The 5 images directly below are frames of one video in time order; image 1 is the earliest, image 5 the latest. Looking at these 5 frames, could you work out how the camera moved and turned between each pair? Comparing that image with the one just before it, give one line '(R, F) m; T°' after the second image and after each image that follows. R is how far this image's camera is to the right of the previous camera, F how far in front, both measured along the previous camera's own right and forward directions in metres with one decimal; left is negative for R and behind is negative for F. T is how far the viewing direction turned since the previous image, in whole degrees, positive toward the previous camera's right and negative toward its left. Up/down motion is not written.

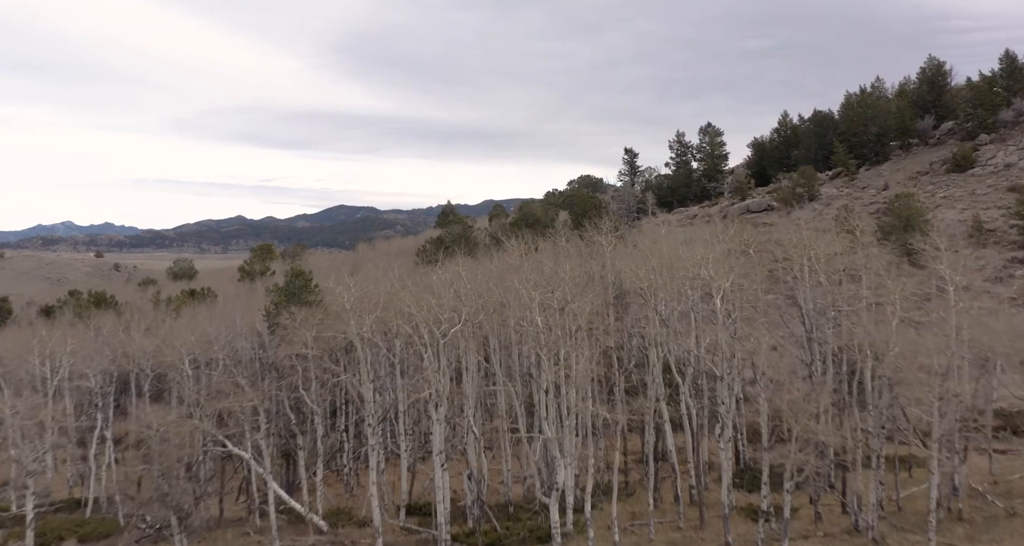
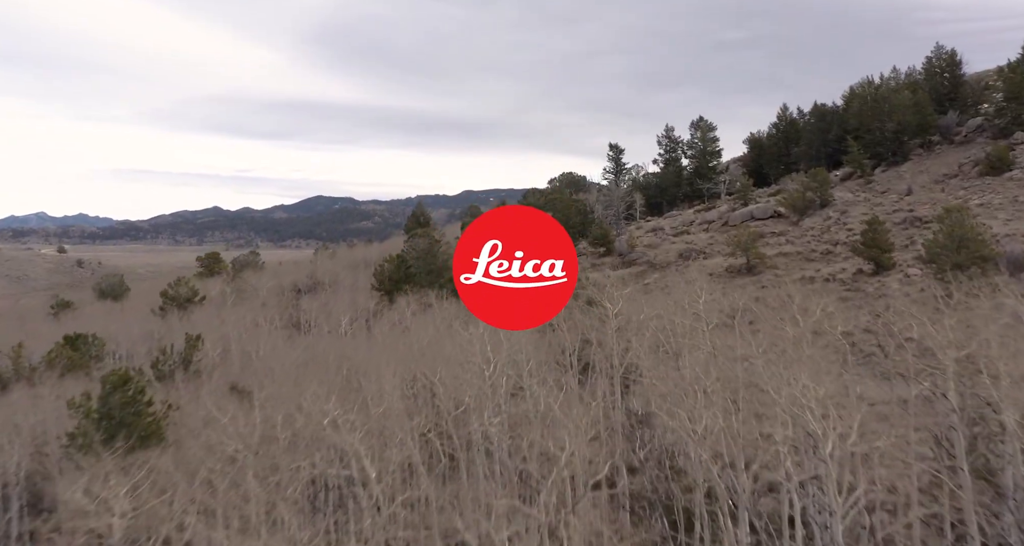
(+0.3, +5.4) m; +2°
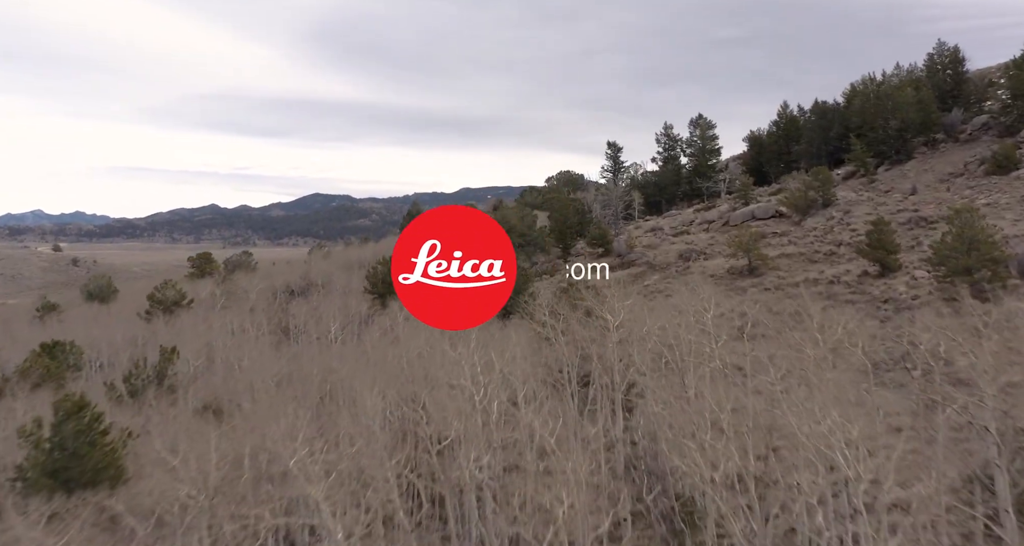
(+0.1, +0.8) m; 0°
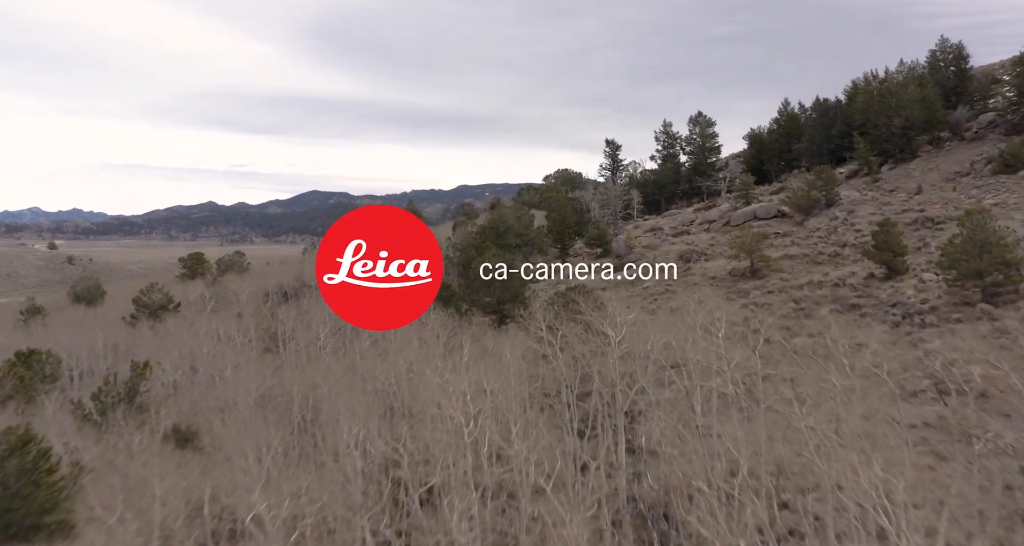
(+0.1, +0.8) m; 0°
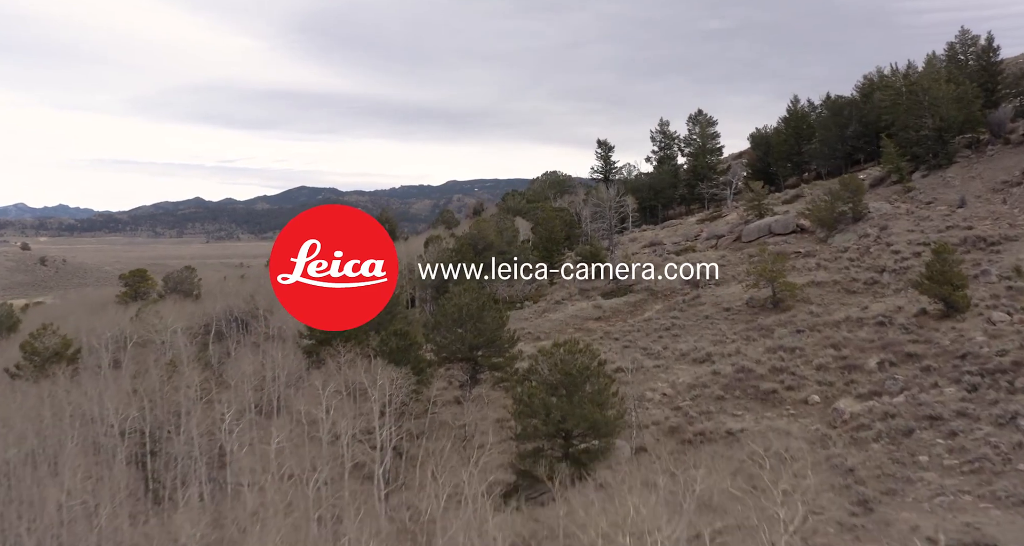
(+0.5, +5.1) m; +1°
